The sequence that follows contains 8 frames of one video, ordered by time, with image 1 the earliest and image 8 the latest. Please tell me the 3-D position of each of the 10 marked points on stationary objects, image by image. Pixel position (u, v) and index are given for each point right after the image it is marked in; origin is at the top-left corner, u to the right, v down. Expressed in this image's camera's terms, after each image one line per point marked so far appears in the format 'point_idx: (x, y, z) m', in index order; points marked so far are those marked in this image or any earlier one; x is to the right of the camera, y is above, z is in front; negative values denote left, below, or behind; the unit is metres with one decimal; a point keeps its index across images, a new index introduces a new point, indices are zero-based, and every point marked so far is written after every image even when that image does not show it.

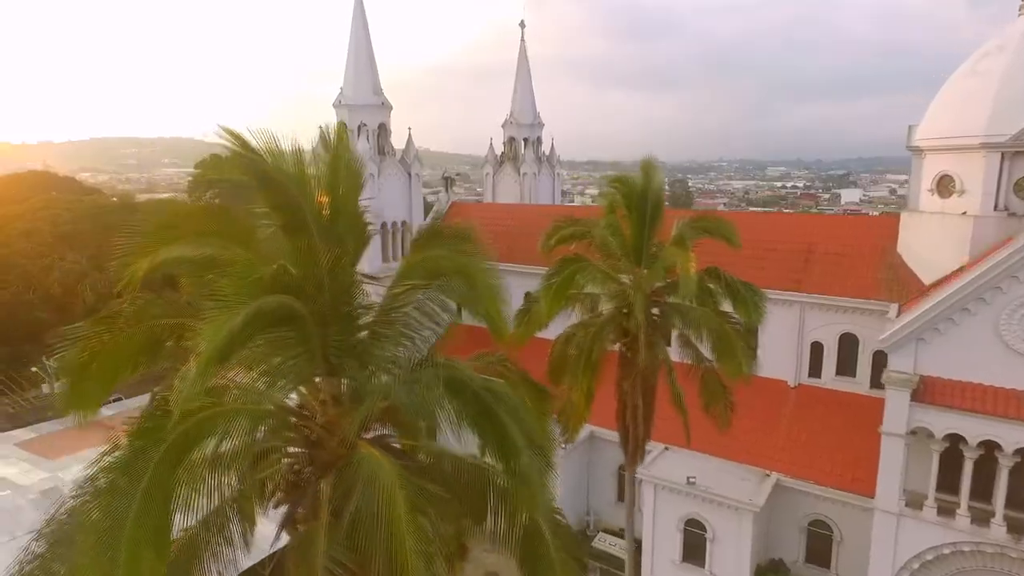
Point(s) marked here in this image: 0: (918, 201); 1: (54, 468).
0: (+10.8, +2.3, +16.7) m
1: (-14.0, -5.5, +19.2) m
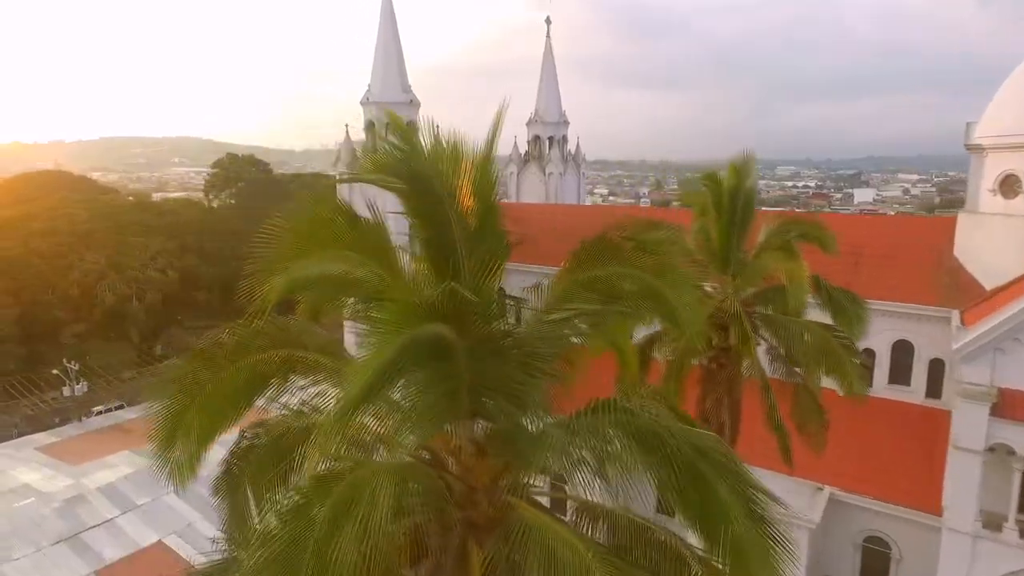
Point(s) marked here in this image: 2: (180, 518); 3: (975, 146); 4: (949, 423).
0: (+11.8, +2.2, +15.9) m
1: (-12.9, -5.5, +18.7) m
2: (-8.7, -6.0, +16.4) m
3: (+11.6, +3.6, +15.8) m
4: (+9.6, -3.0, +13.9) m
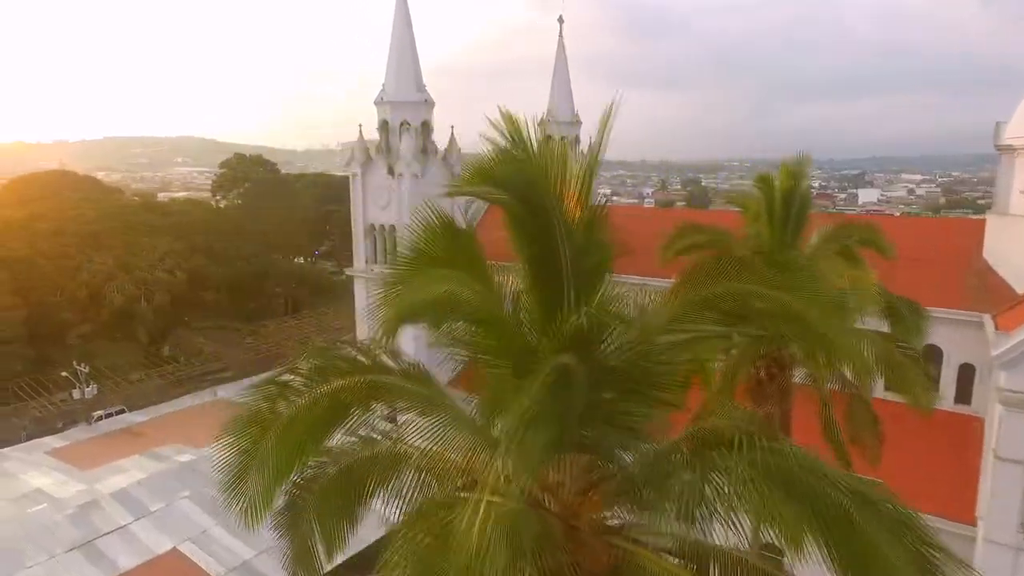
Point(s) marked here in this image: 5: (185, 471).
0: (+12.3, +2.1, +15.6) m
1: (-12.4, -5.6, +18.5) m
2: (-8.2, -6.1, +16.2) m
3: (+12.1, +3.5, +15.4) m
4: (+10.1, -3.1, +13.6) m
5: (-9.6, -5.3, +18.4) m
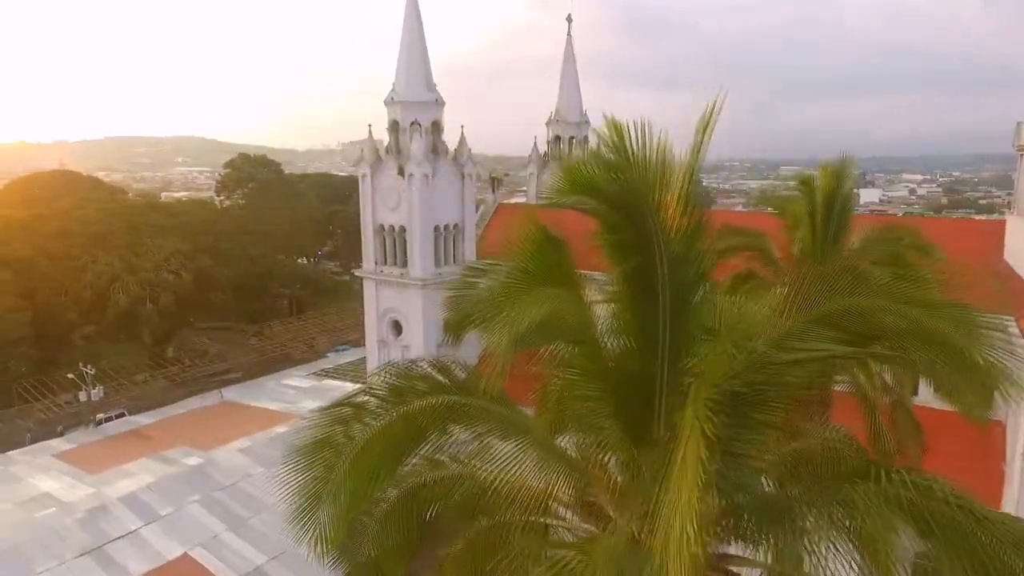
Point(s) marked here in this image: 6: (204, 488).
0: (+12.7, +2.0, +15.4) m
1: (-12.1, -5.7, +18.3) m
2: (-7.8, -6.1, +16.0) m
3: (+12.5, +3.4, +15.2) m
4: (+10.5, -3.1, +13.4) m
5: (-9.2, -5.4, +18.2) m
6: (-8.6, -5.6, +17.6) m
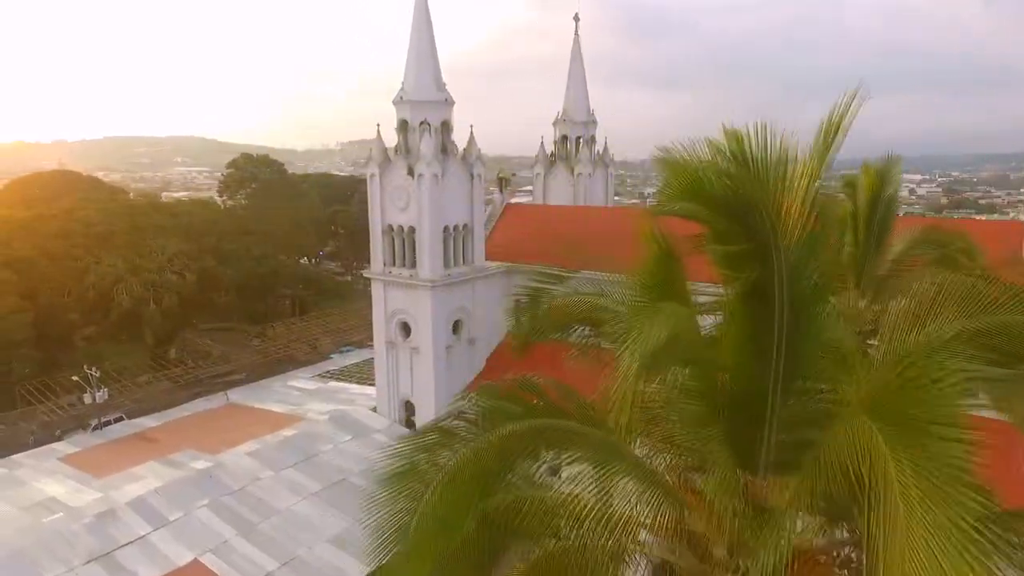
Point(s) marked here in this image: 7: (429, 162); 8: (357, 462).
0: (+13.0, +2.0, +15.2) m
1: (-11.7, -5.7, +18.0) m
2: (-7.5, -6.2, +15.8) m
3: (+12.9, +3.4, +15.1) m
4: (+10.9, -3.2, +13.2) m
5: (-8.9, -5.4, +17.9) m
6: (-8.3, -5.7, +17.4) m
7: (-2.6, +4.0, +19.8) m
8: (-4.8, -5.4, +19.6) m
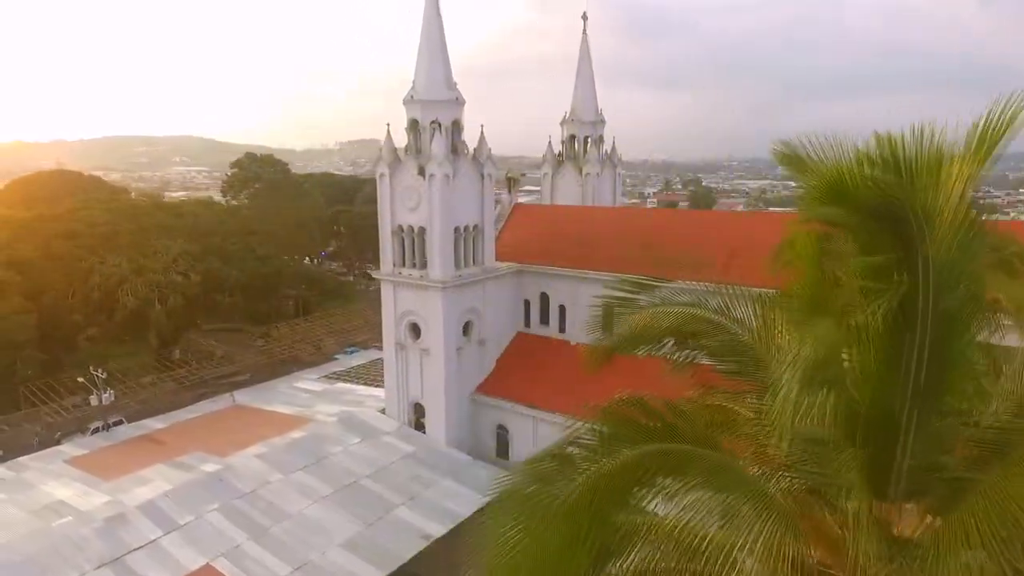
0: (+13.4, +2.0, +15.1) m
1: (-11.3, -5.7, +17.8) m
2: (-7.1, -6.2, +15.6) m
3: (+13.2, +3.4, +14.9) m
4: (+11.2, -3.2, +13.0) m
5: (-8.5, -5.5, +17.8) m
6: (-7.9, -5.7, +17.2) m
7: (-2.2, +3.9, +19.6) m
8: (-4.4, -5.5, +19.4) m
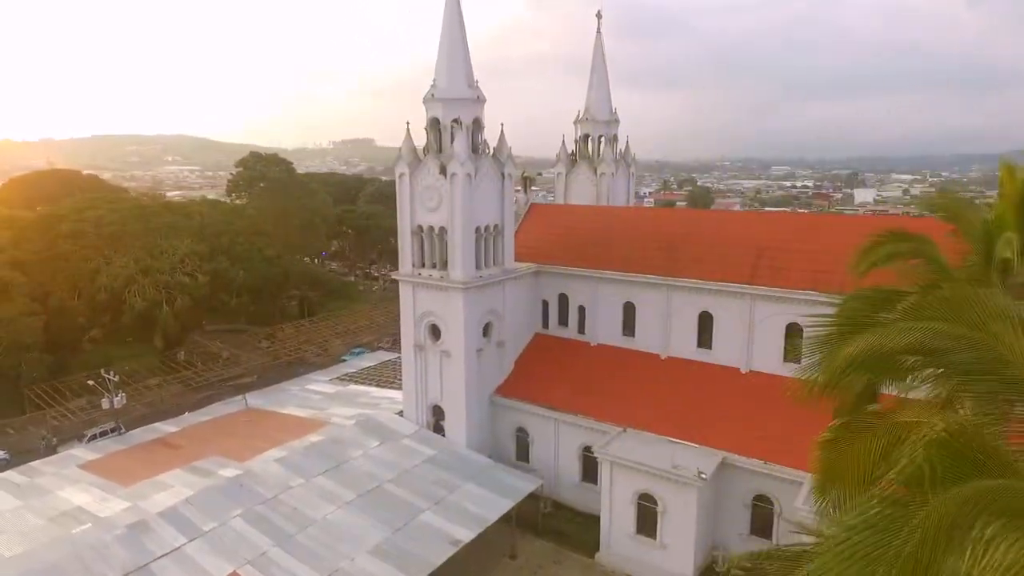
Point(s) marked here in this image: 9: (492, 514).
0: (+14.2, +1.9, +15.0) m
1: (-10.6, -5.8, +17.5) m
2: (-6.4, -6.3, +15.3) m
3: (+14.0, +3.3, +14.8) m
4: (+12.0, -3.2, +12.9) m
5: (-7.7, -5.5, +17.4) m
6: (-7.2, -5.7, +16.9) m
7: (-1.5, +3.9, +19.4) m
8: (-3.7, -5.5, +19.1) m
9: (-0.6, -6.3, +17.4) m
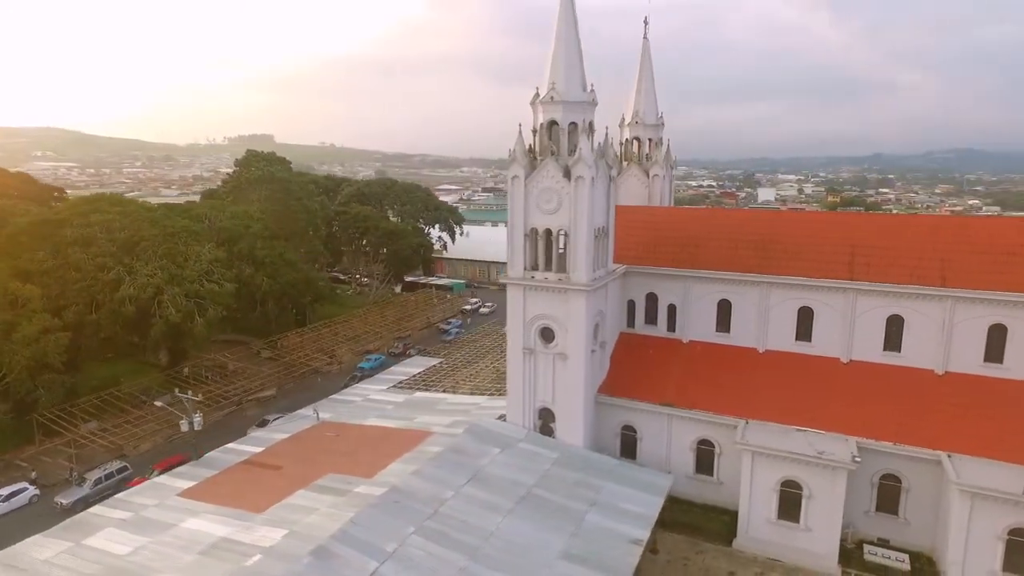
0: (+18.6, +2.3, +17.5) m
1: (-6.1, -6.1, +16.3) m
2: (-1.6, -6.4, +14.7) m
3: (+18.4, +3.6, +17.3) m
4: (+16.9, -3.0, +15.2) m
5: (-3.3, -5.7, +16.7) m
6: (-2.6, -5.9, +16.2) m
7: (+2.4, +3.8, +19.5) m
8: (+0.4, -5.6, +19.0) m
9: (+3.8, -6.3, +17.7) m
